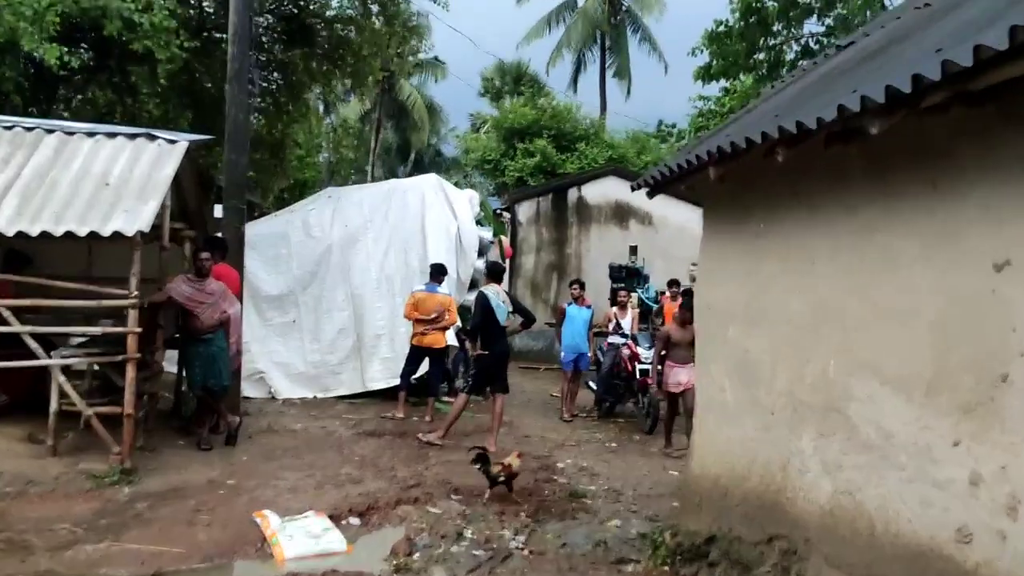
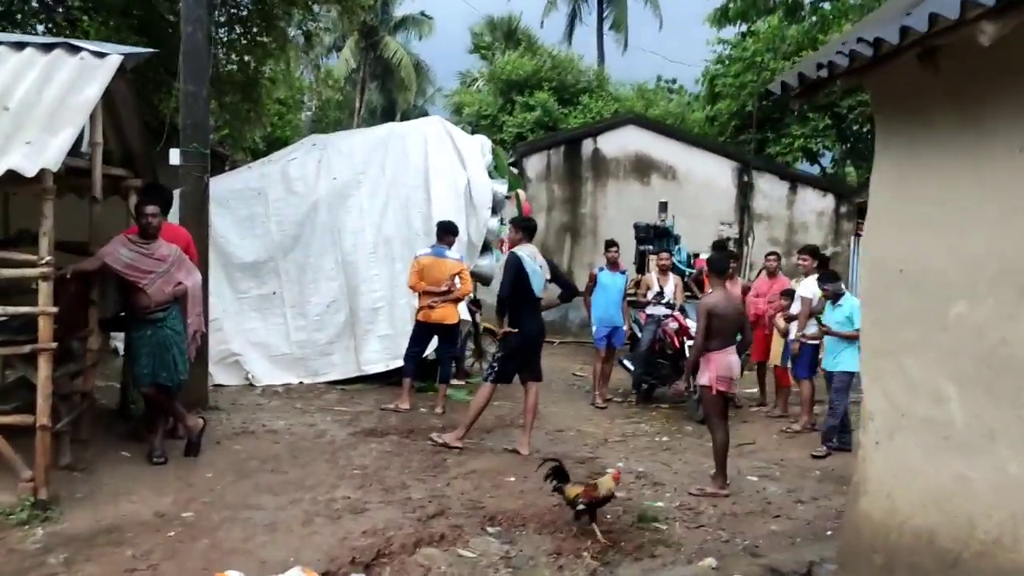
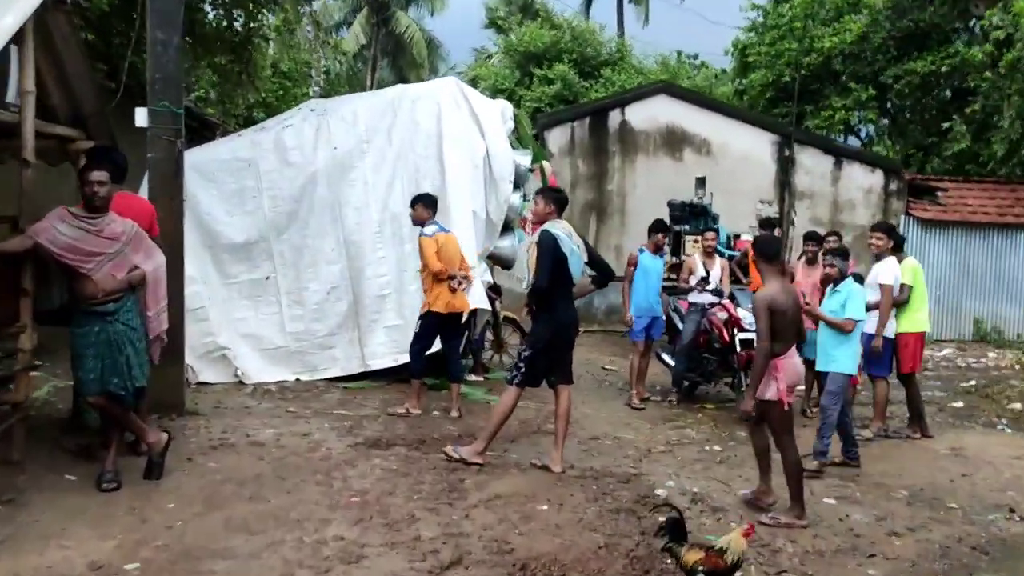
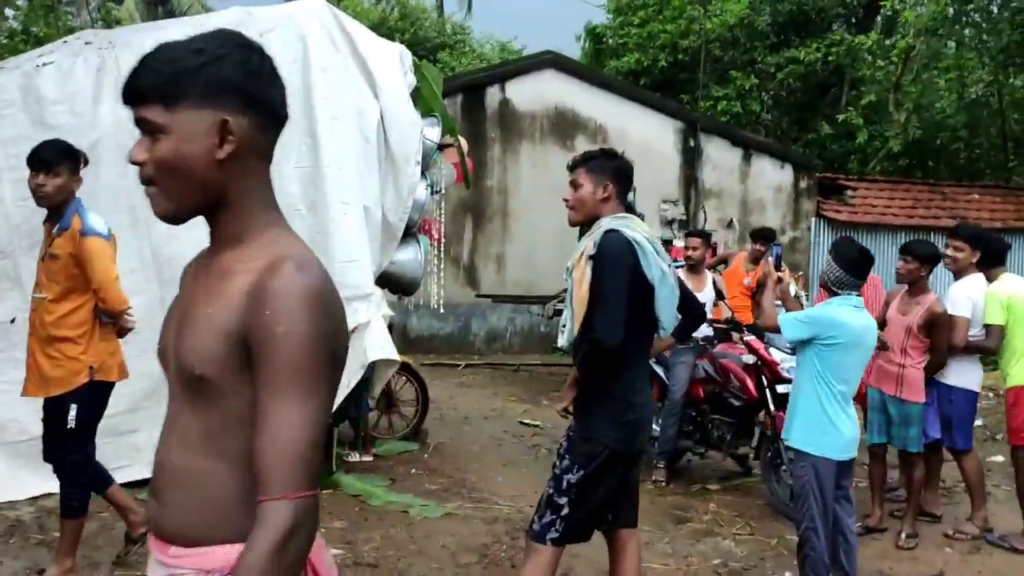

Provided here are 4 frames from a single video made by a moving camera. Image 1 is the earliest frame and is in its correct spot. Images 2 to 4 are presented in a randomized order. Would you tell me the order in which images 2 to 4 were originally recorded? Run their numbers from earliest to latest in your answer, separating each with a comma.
2, 3, 4
